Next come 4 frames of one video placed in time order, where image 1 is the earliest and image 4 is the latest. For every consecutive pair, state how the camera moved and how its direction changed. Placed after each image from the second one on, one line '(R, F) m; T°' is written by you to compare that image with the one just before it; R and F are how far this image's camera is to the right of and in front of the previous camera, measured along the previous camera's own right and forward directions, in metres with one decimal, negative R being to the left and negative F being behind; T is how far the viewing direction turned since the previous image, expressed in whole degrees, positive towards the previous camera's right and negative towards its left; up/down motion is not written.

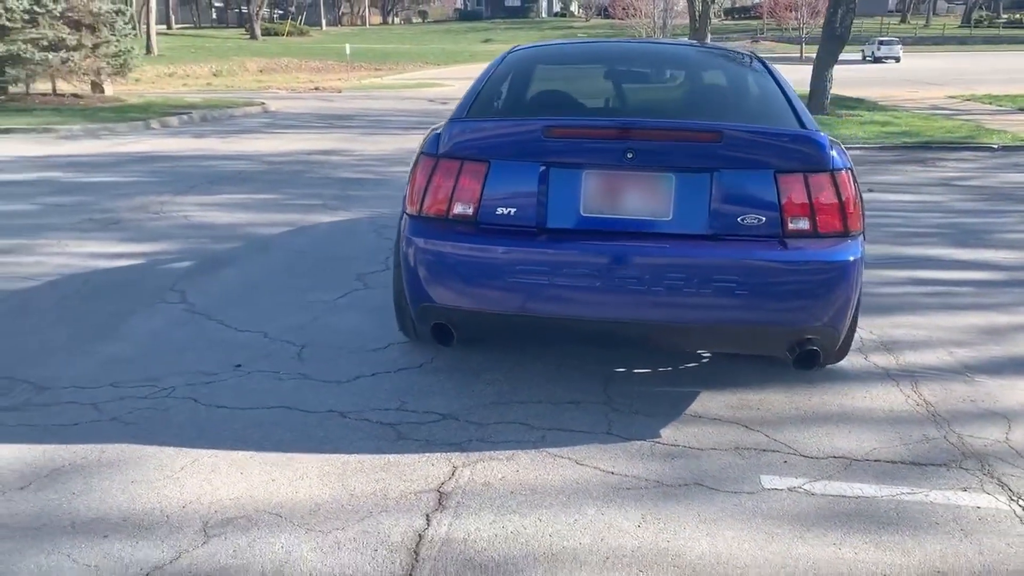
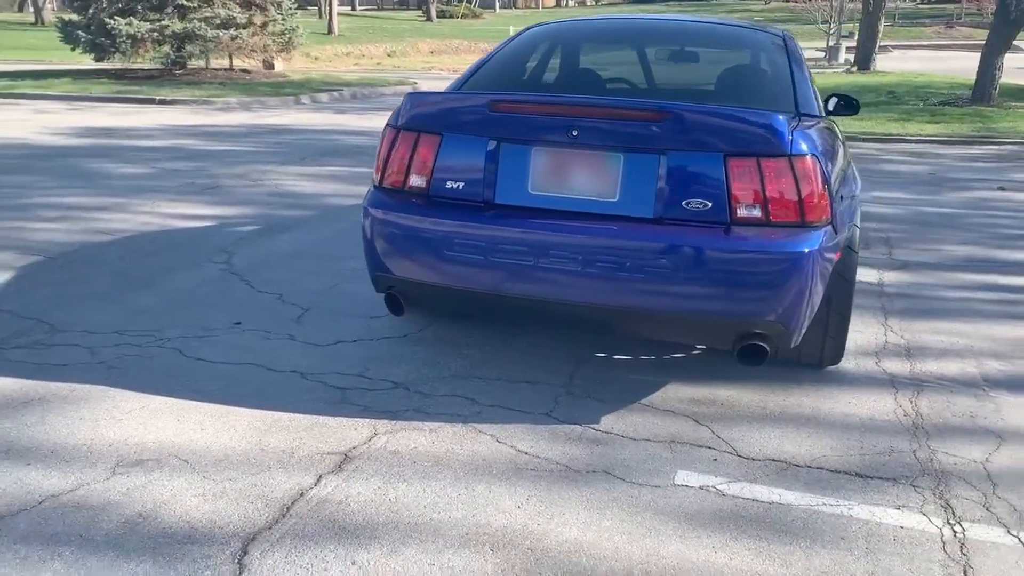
(+1.0, +0.1) m; -10°
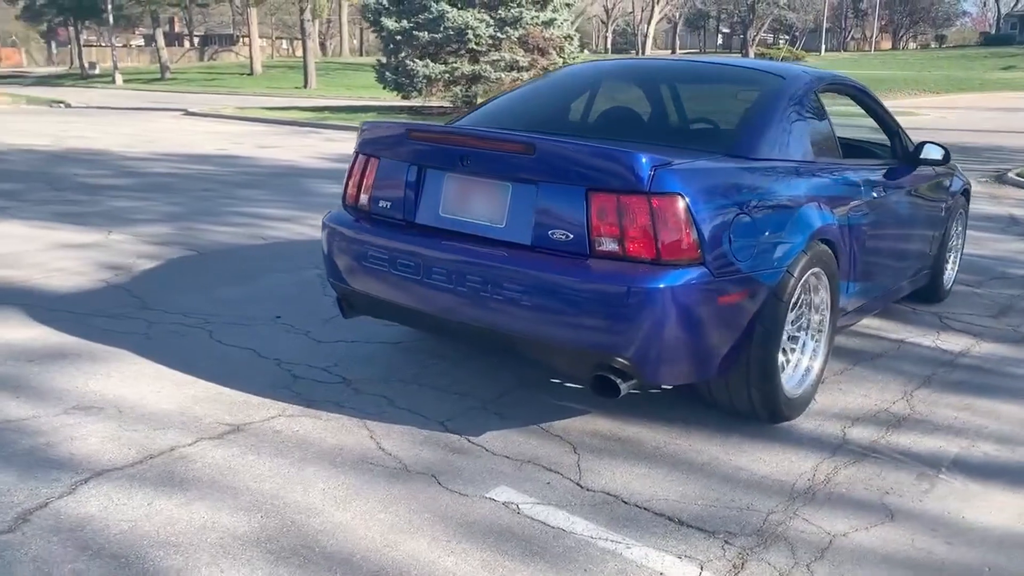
(+1.8, 0.0) m; -19°
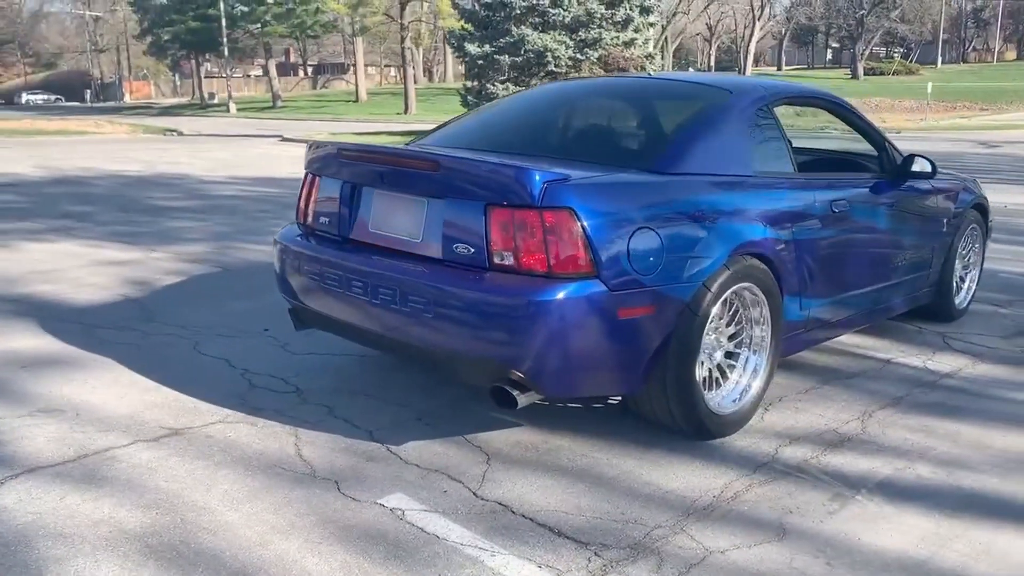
(+0.9, 0.0) m; -7°
